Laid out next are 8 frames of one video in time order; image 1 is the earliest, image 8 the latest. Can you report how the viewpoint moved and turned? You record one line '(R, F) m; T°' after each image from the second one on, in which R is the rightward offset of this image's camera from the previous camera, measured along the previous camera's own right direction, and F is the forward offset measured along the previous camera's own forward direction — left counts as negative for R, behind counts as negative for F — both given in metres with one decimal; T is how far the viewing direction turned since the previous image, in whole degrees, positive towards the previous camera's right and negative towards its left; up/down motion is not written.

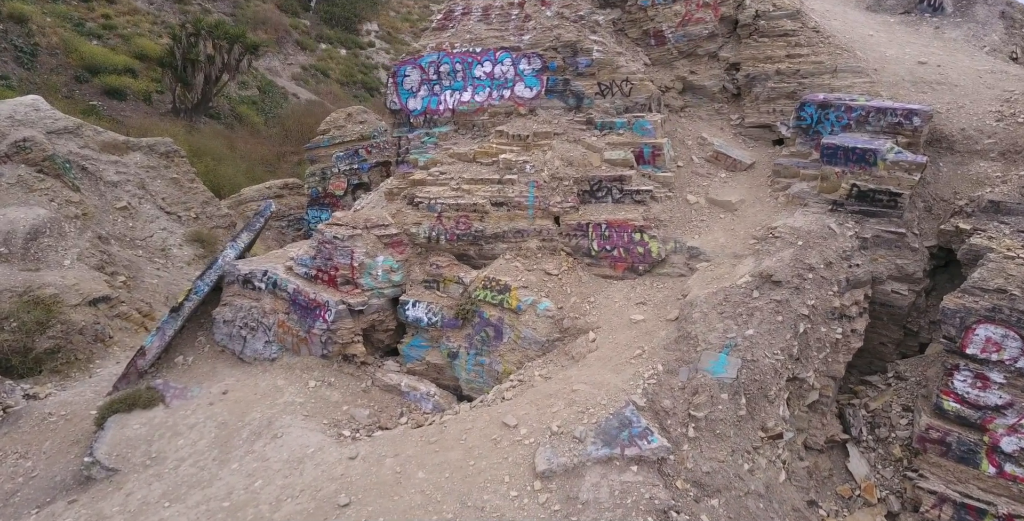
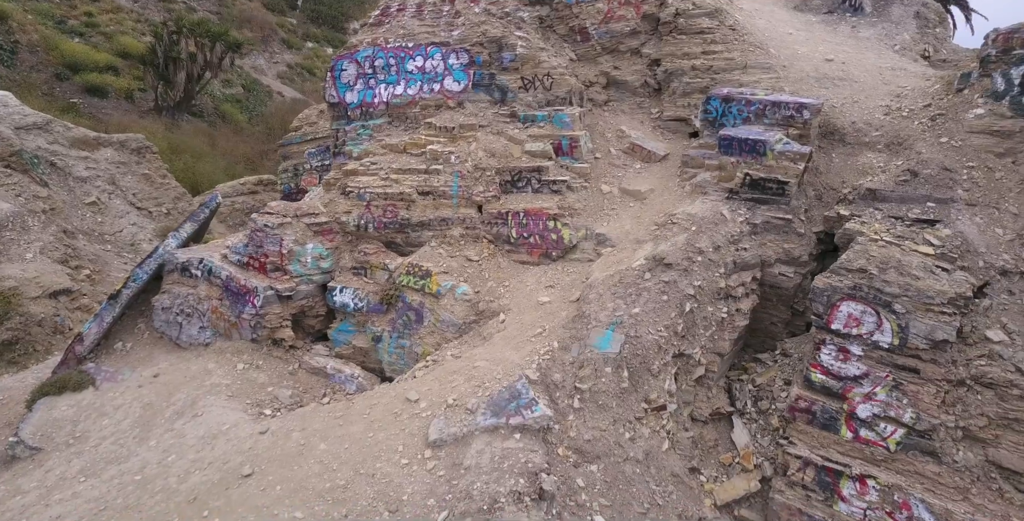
(+1.0, -0.3) m; +1°
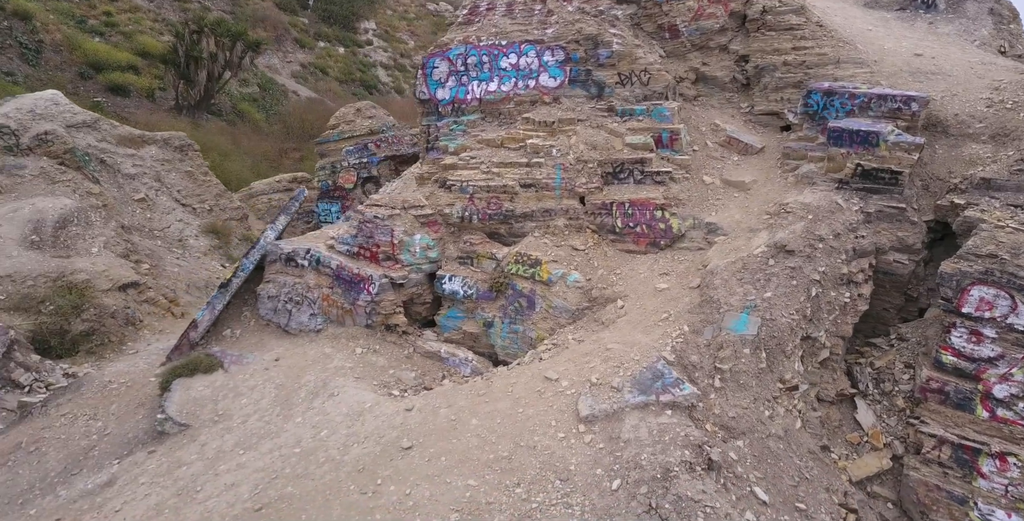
(-1.5, -0.3) m; -1°
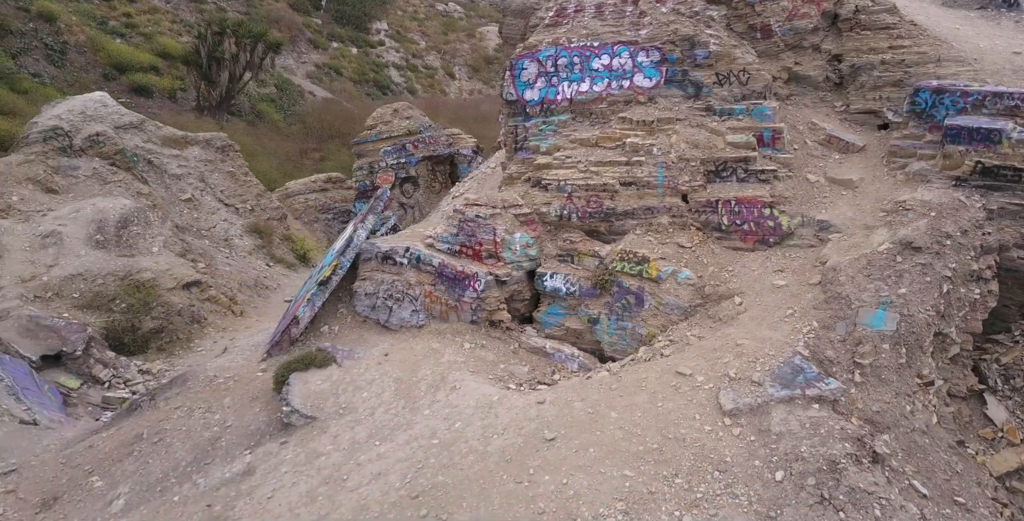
(-1.5, -0.2) m; -1°
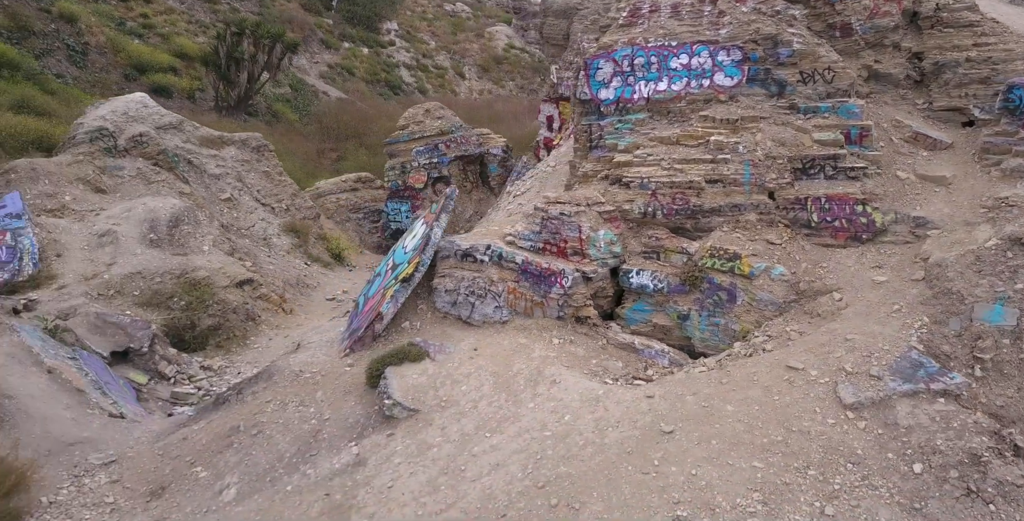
(-1.3, -0.1) m; -1°
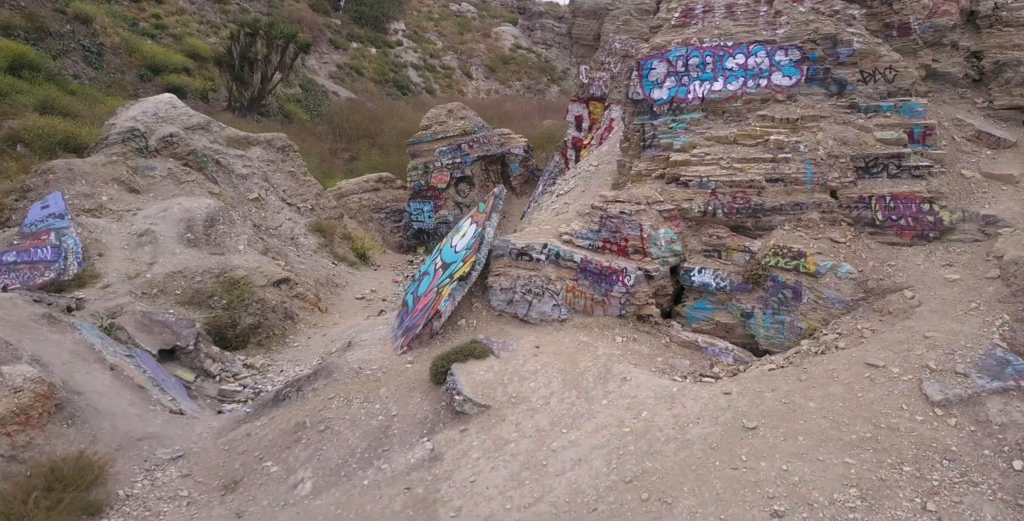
(-0.9, -0.1) m; -1°
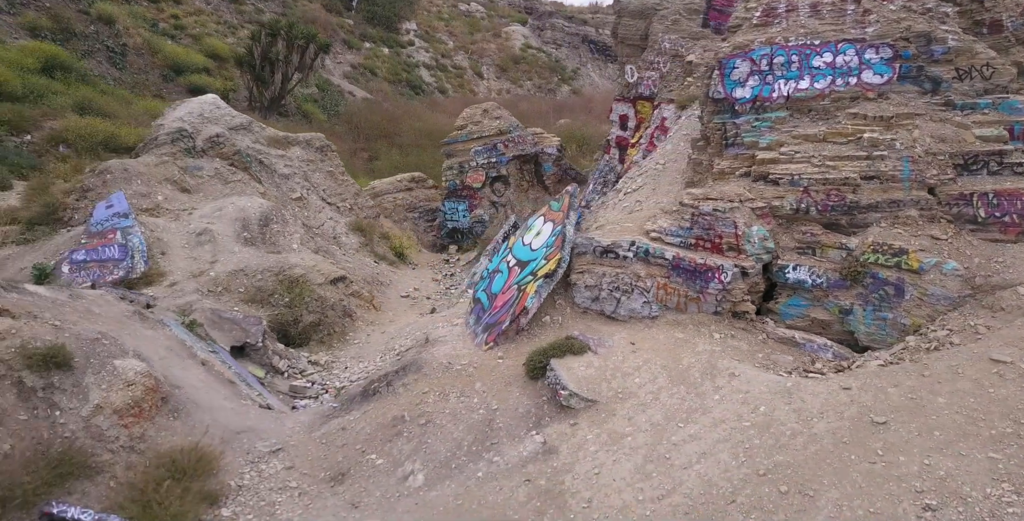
(-1.5, -0.1) m; -1°
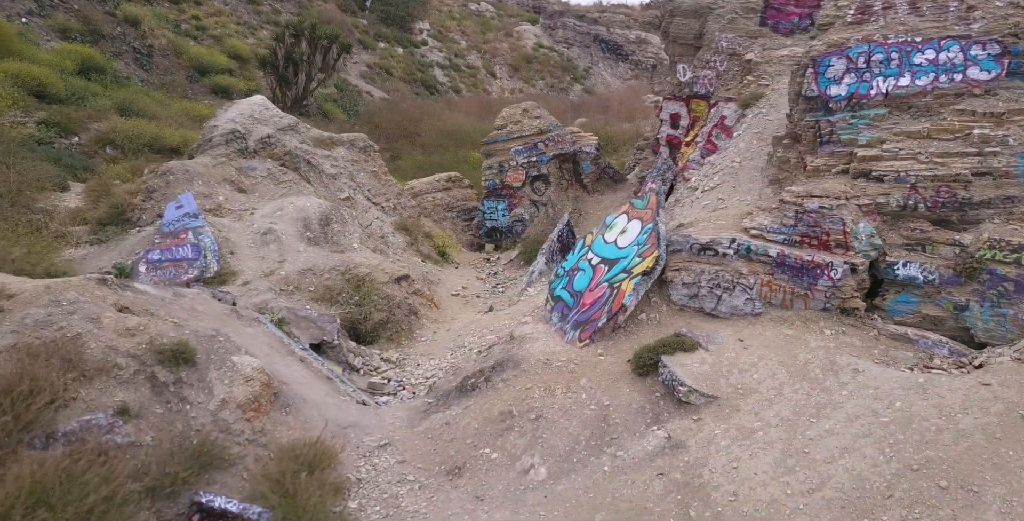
(-1.7, -0.1) m; -1°
